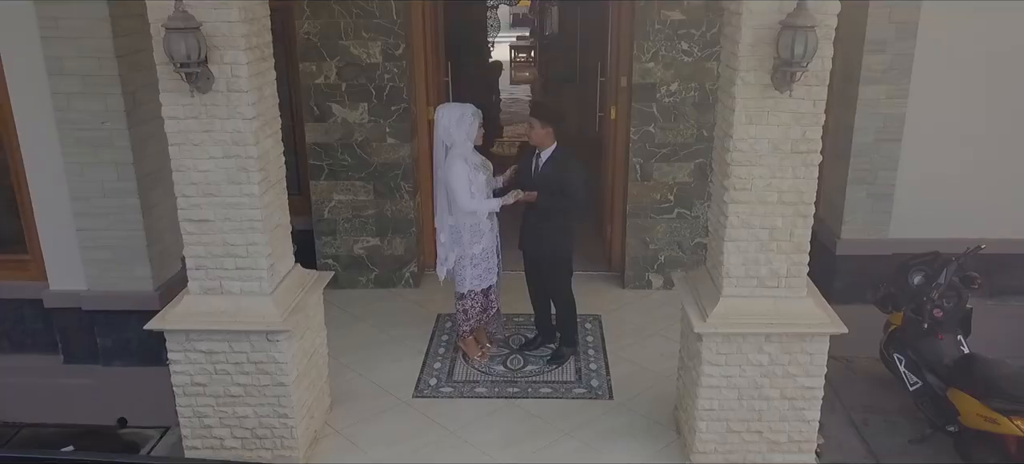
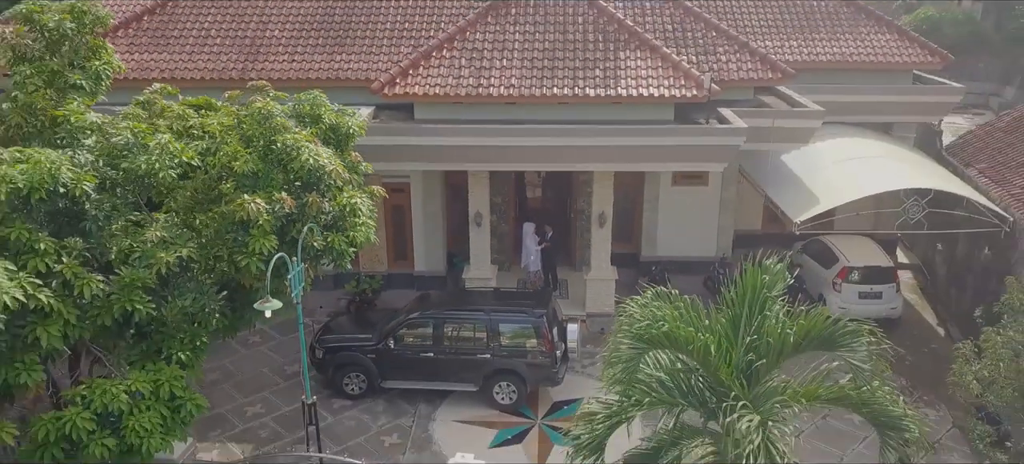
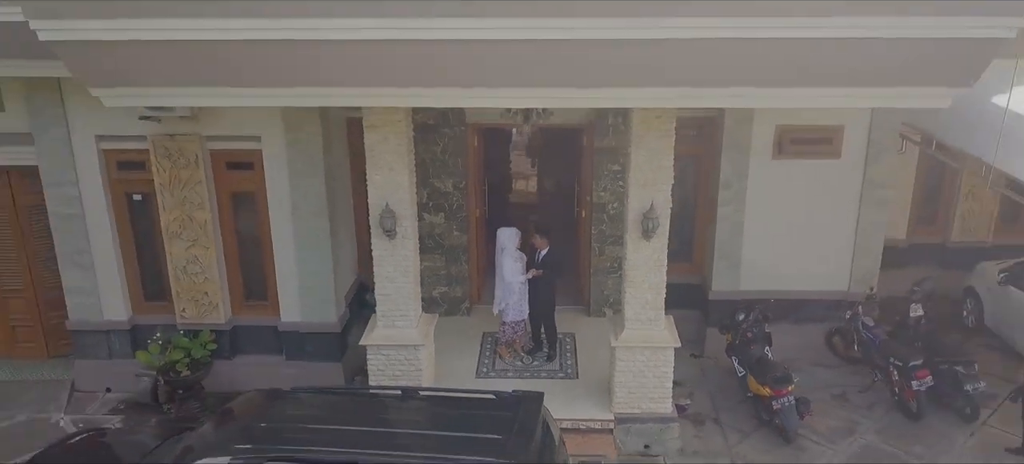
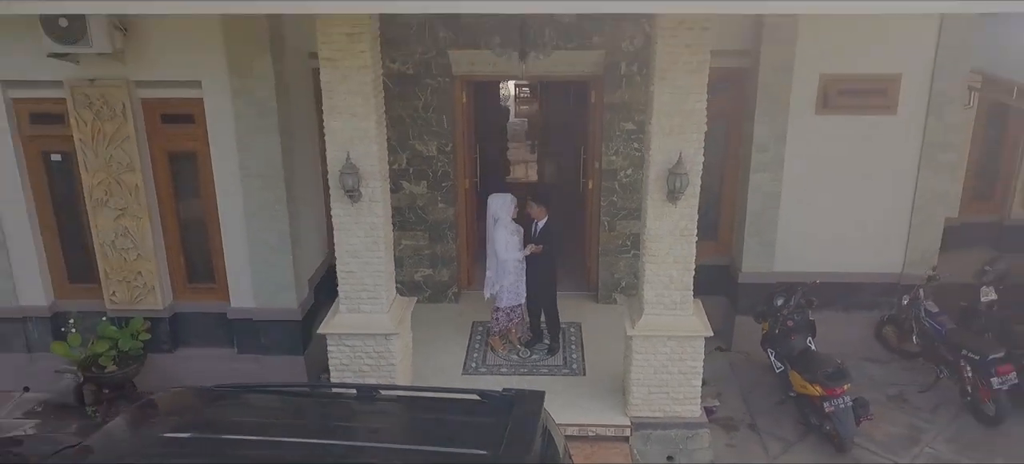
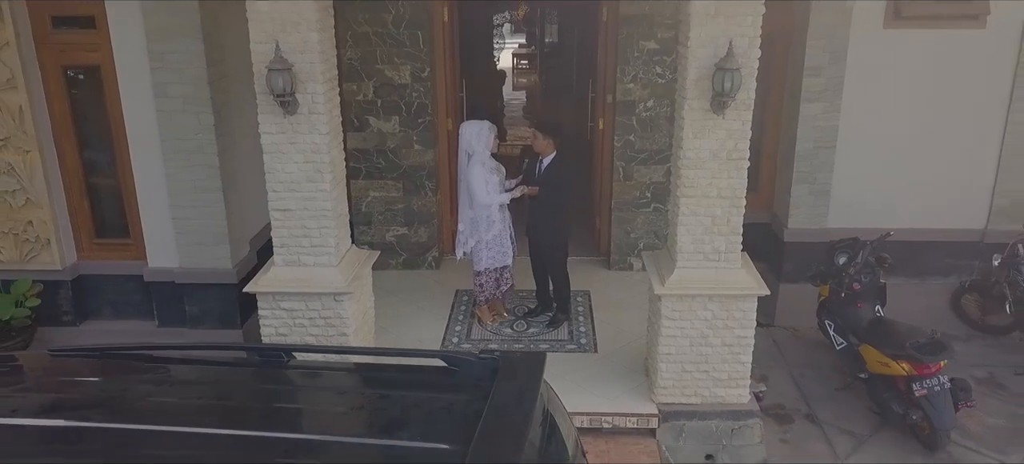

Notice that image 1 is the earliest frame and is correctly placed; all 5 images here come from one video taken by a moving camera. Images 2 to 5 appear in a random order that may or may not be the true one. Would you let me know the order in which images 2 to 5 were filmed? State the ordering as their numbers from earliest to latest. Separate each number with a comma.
5, 4, 3, 2
